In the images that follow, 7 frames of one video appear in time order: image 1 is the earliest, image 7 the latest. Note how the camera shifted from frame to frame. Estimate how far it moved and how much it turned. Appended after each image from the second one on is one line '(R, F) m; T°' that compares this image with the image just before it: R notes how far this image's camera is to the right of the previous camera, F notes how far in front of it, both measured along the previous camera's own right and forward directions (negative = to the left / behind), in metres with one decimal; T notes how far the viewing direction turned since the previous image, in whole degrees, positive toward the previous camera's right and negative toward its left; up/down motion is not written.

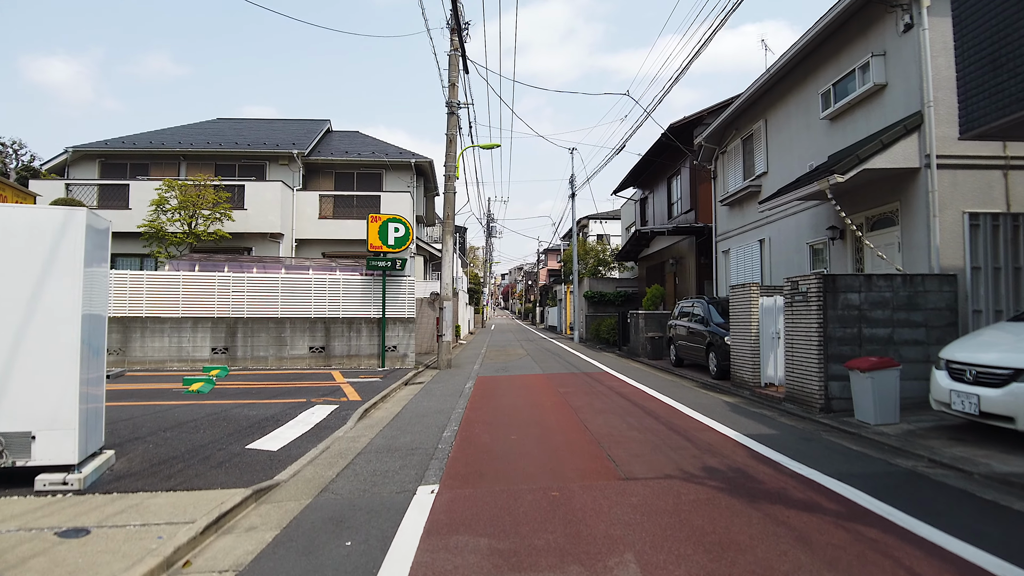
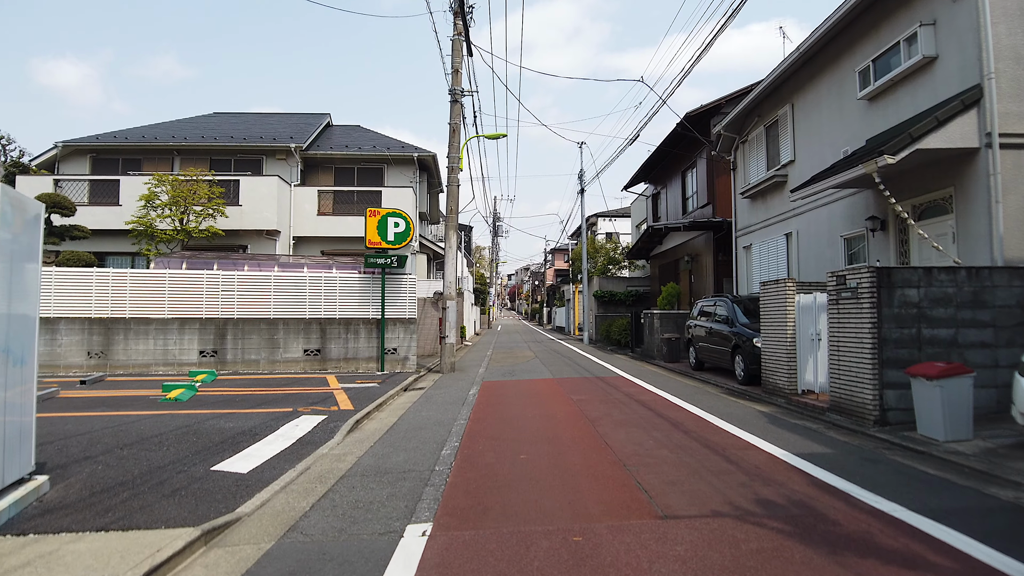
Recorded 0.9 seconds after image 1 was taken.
(0.0, +0.9) m; -1°
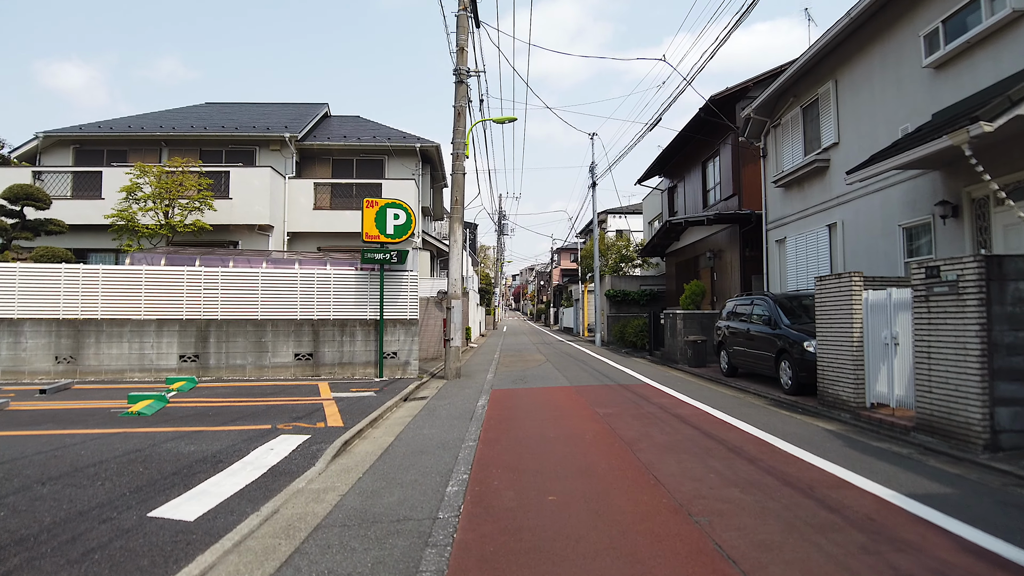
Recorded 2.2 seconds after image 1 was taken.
(-0.1, +1.2) m; 0°
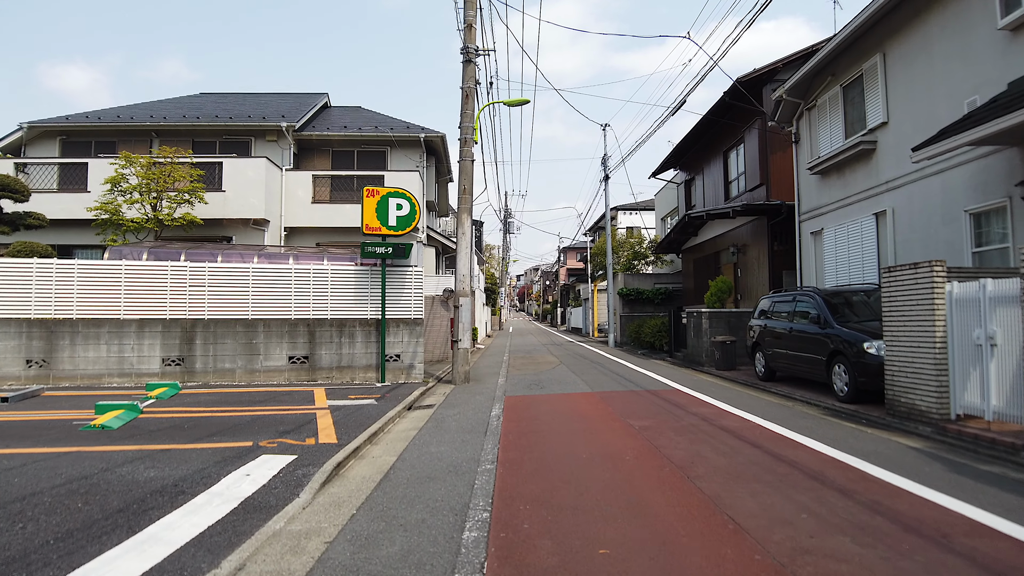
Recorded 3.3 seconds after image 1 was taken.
(-0.2, +1.0) m; 0°
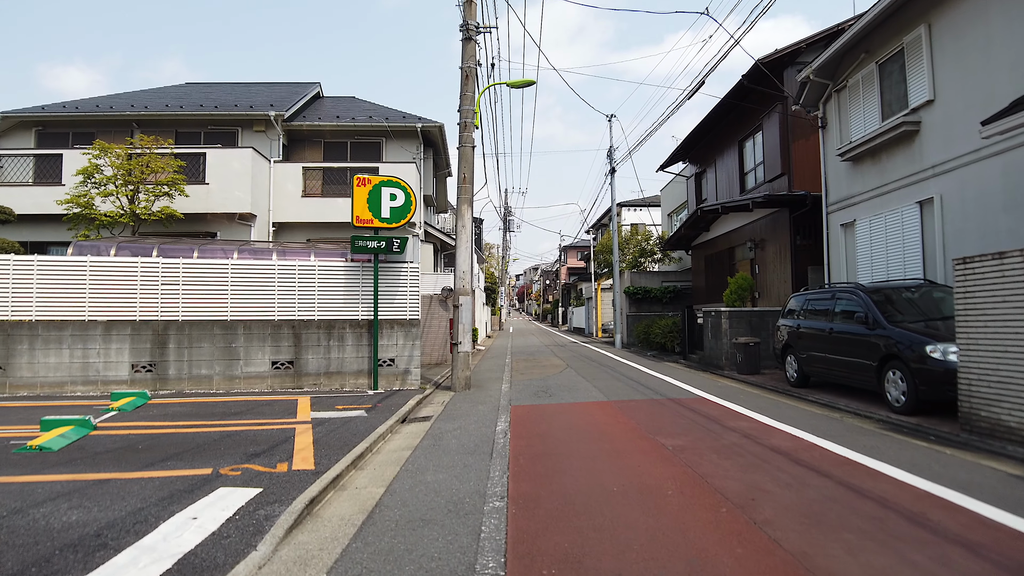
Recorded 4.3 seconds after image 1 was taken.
(-0.1, +1.0) m; 0°
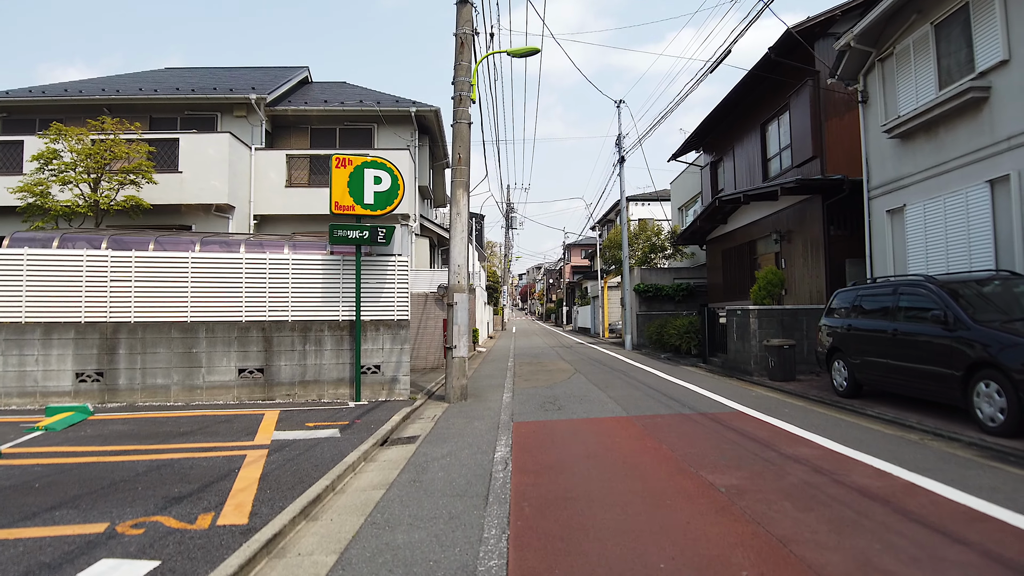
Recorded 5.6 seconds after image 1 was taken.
(0.0, +1.3) m; 0°
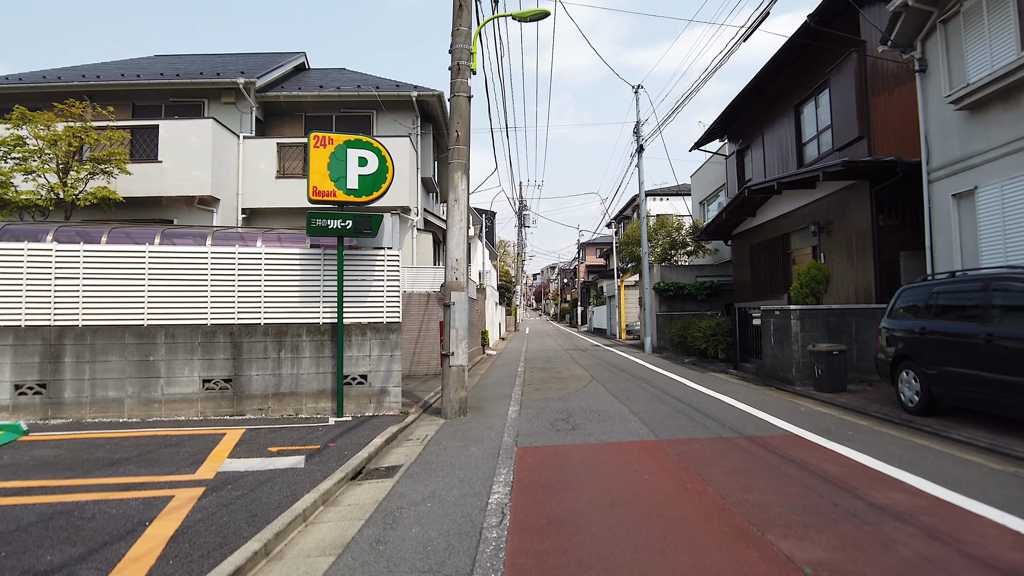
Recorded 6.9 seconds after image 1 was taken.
(+0.1, +1.2) m; -1°
